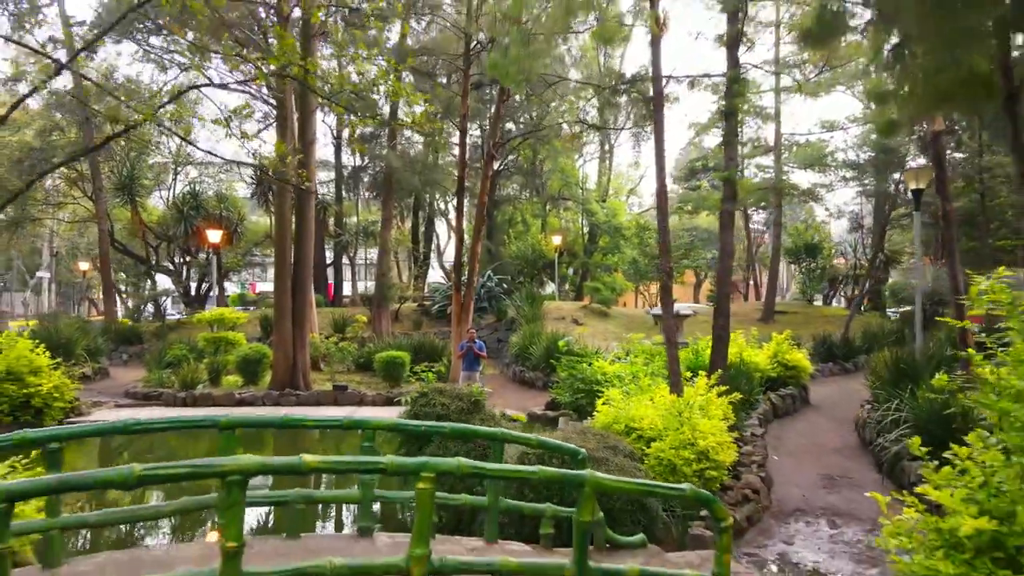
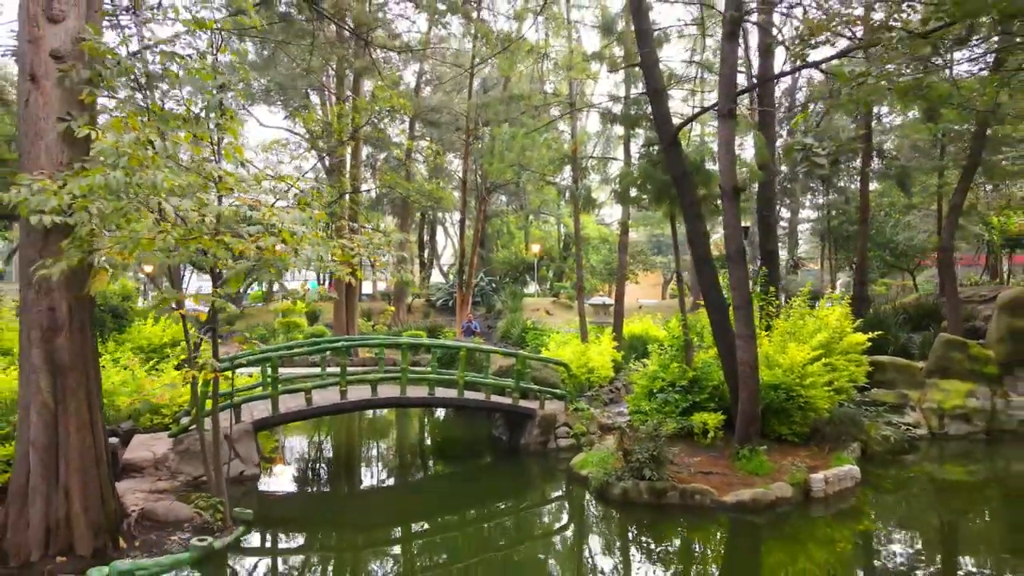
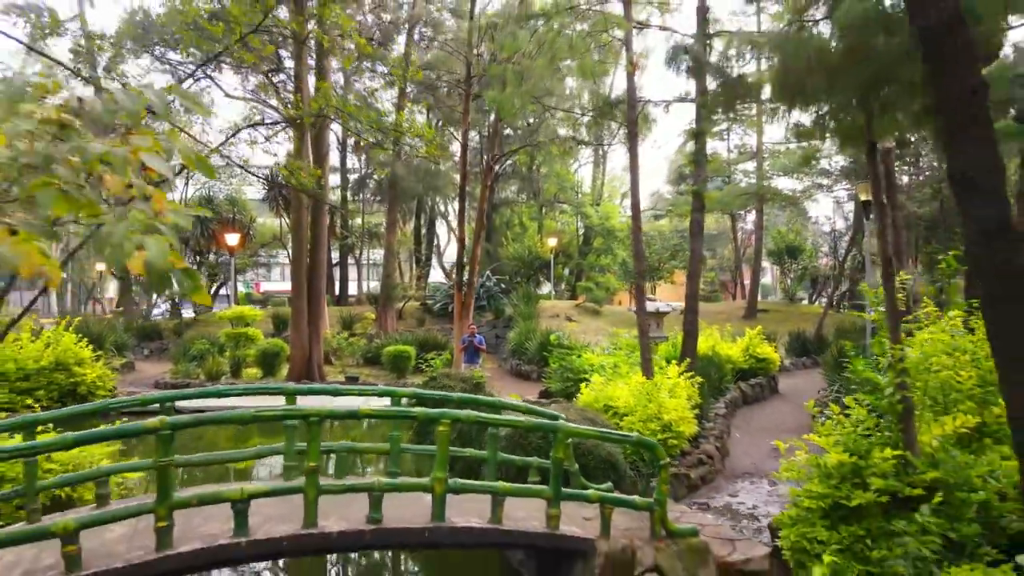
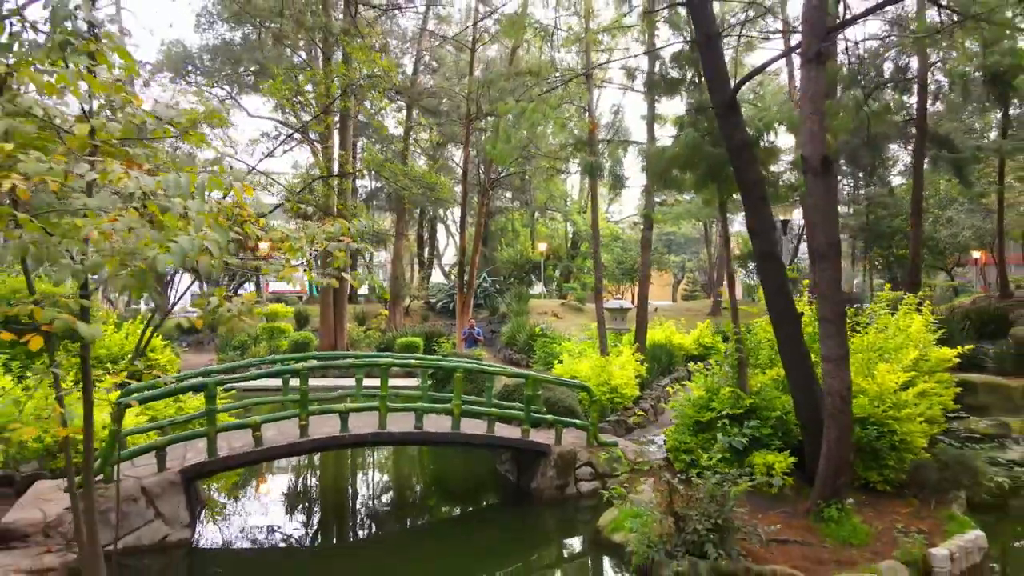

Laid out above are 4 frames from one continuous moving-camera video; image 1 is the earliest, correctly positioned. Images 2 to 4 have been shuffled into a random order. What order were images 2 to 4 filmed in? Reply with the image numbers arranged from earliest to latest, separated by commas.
3, 4, 2
